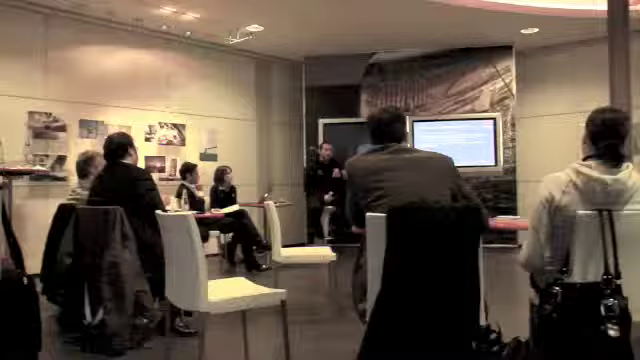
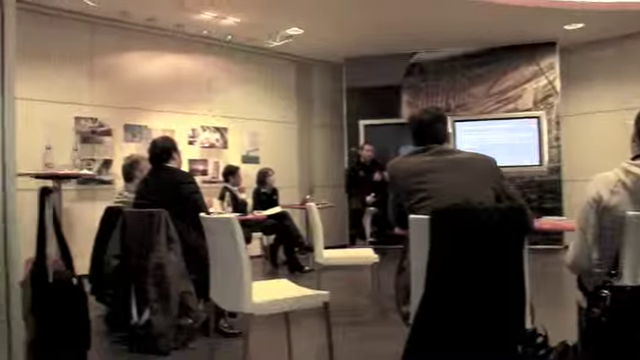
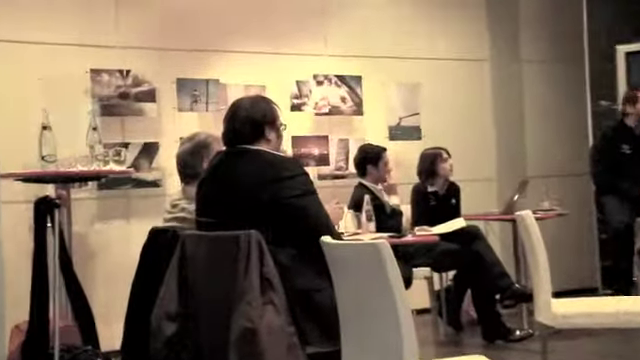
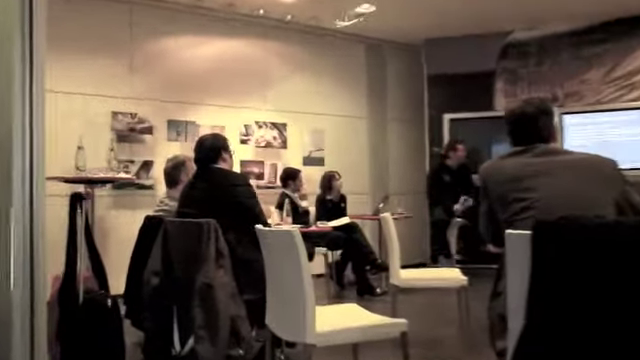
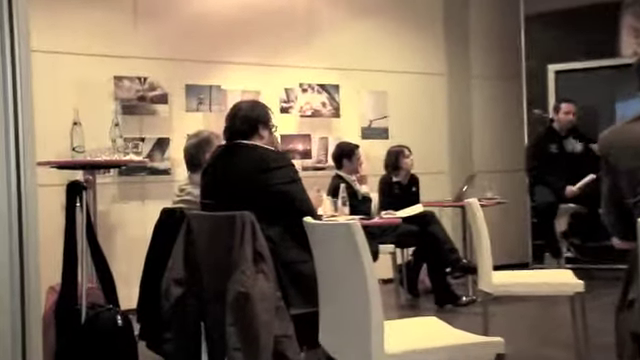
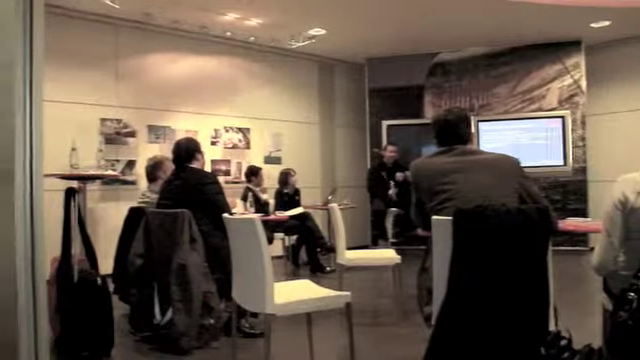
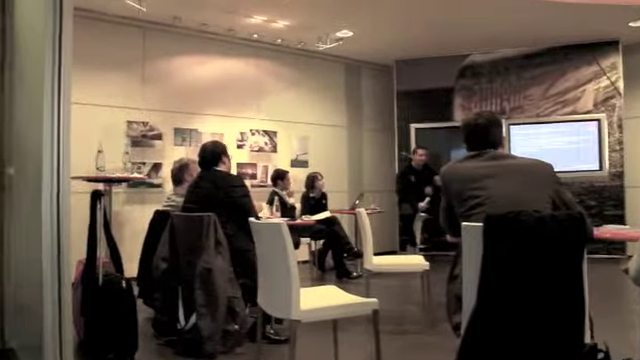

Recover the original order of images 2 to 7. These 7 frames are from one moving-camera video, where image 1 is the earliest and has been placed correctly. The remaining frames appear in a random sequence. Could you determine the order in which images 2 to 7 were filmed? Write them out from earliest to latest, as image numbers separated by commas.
2, 6, 7, 4, 5, 3
